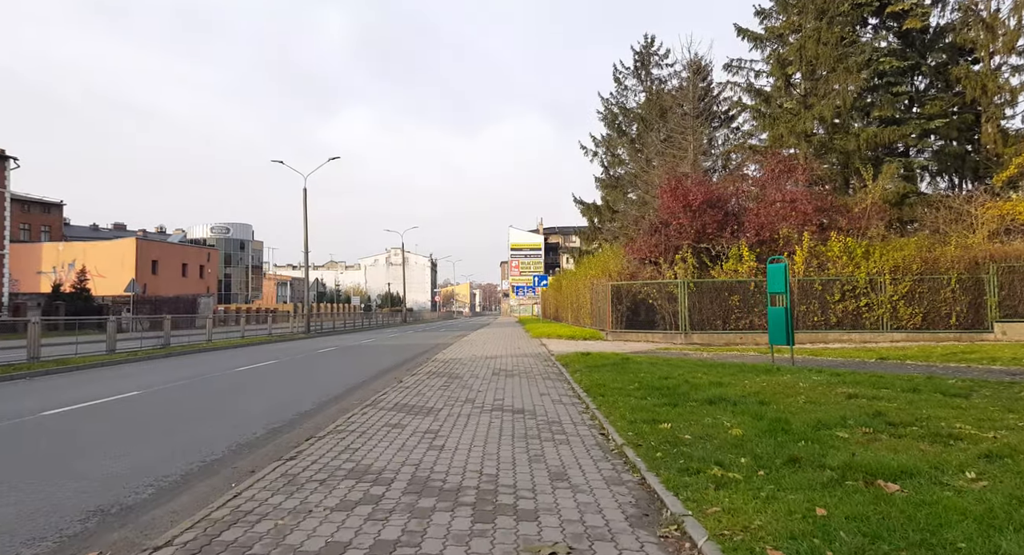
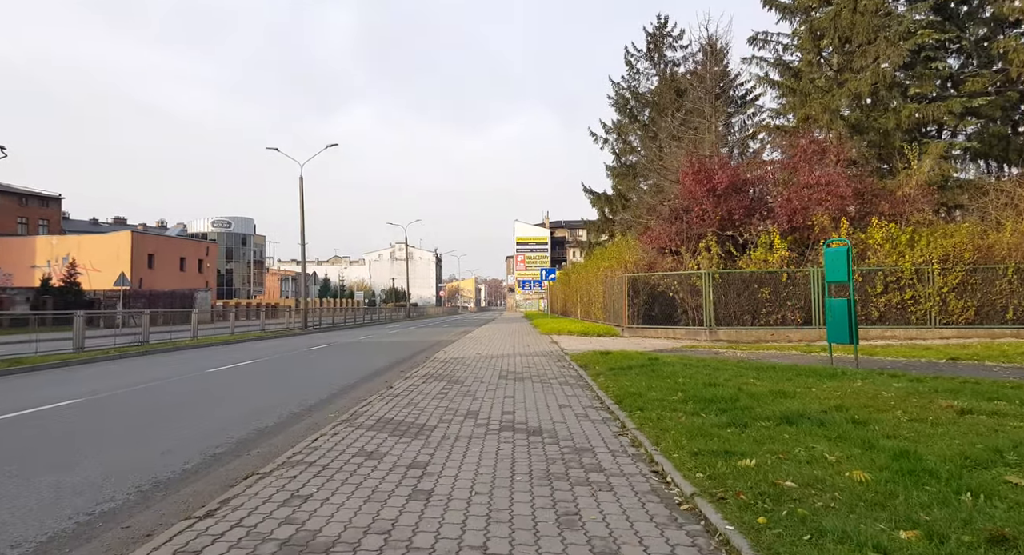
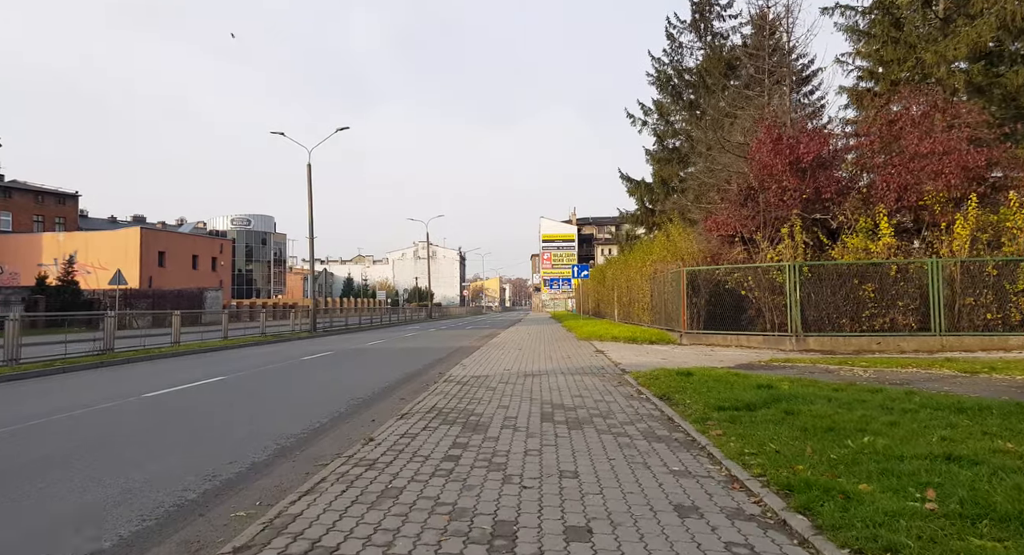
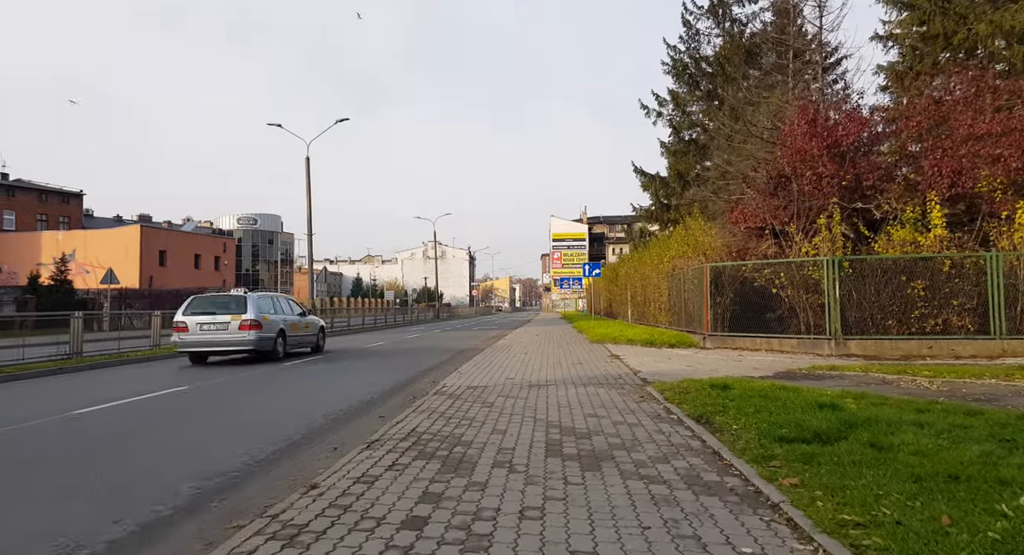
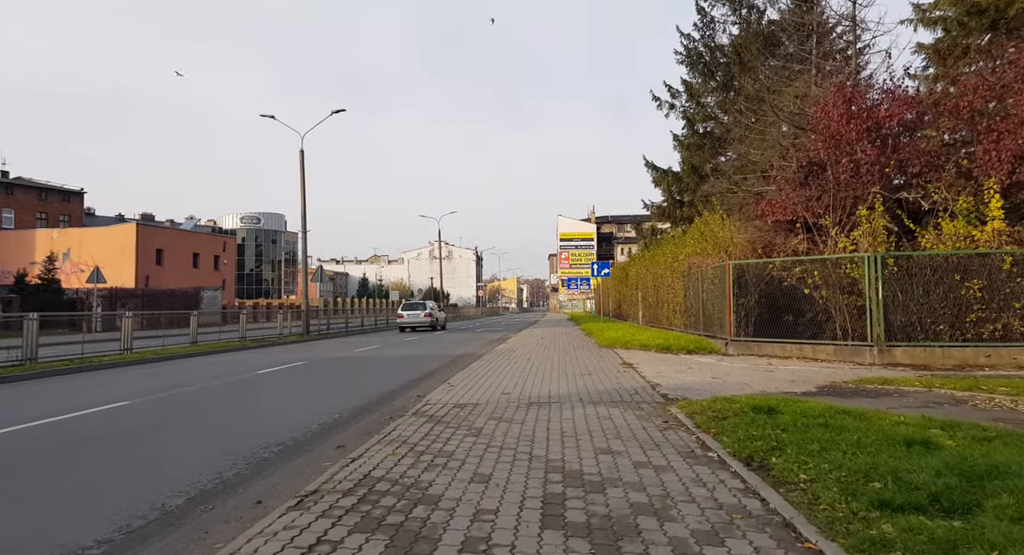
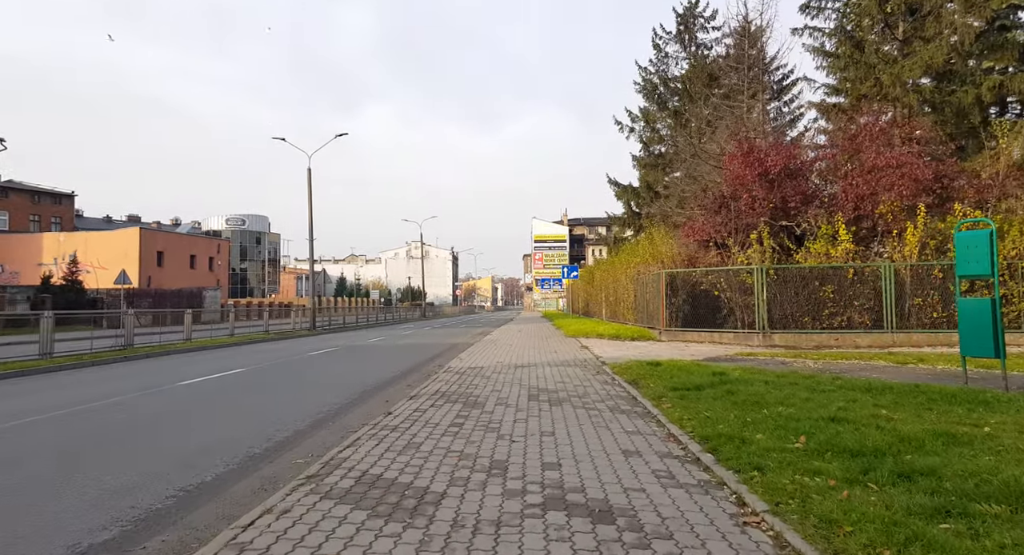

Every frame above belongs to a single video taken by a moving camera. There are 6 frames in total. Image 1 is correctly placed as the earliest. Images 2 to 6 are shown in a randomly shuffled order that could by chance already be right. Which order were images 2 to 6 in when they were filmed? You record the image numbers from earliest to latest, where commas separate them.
2, 6, 3, 4, 5
